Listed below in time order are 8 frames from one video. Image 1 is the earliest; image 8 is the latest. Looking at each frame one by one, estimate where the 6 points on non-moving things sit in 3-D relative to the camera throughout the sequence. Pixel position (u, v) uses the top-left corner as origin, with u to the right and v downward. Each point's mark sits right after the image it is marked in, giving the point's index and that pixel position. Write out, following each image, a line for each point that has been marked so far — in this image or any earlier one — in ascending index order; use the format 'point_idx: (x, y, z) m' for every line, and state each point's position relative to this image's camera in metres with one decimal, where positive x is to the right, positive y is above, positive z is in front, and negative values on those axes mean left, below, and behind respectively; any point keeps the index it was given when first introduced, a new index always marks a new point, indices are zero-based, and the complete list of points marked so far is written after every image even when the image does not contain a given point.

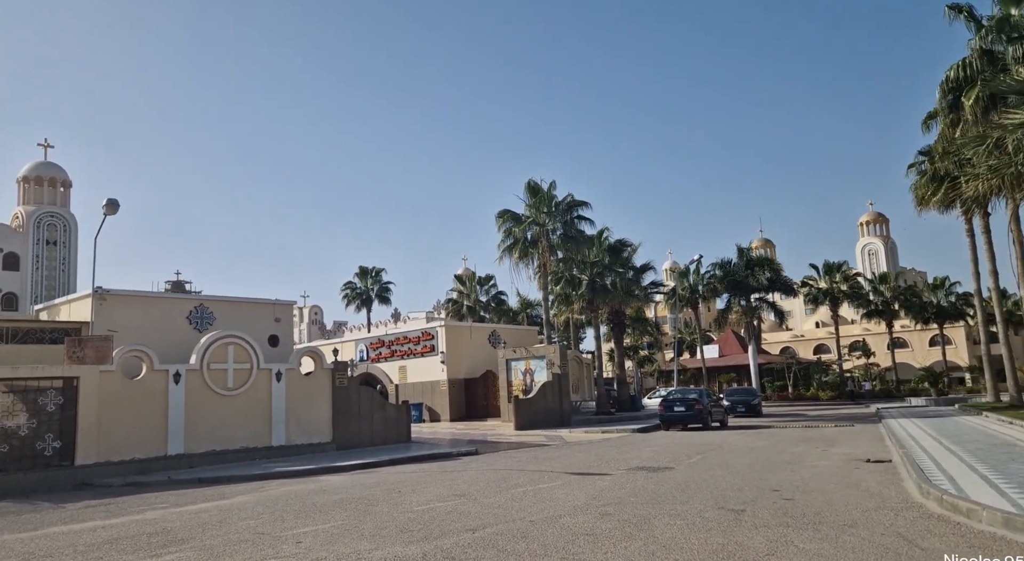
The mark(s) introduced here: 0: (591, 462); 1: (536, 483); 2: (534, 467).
0: (+1.8, -4.0, +16.9) m
1: (+0.4, -3.6, +13.5) m
2: (+0.5, -4.0, +16.3) m
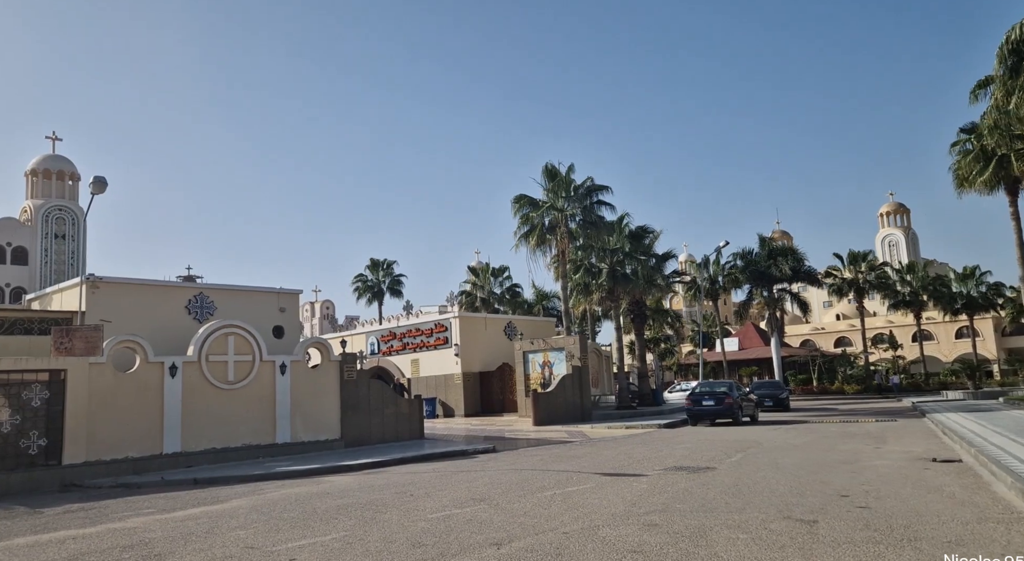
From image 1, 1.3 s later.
0: (+2.2, -3.7, +15.4) m
1: (+0.8, -3.3, +12.0) m
2: (+0.9, -3.7, +14.8) m
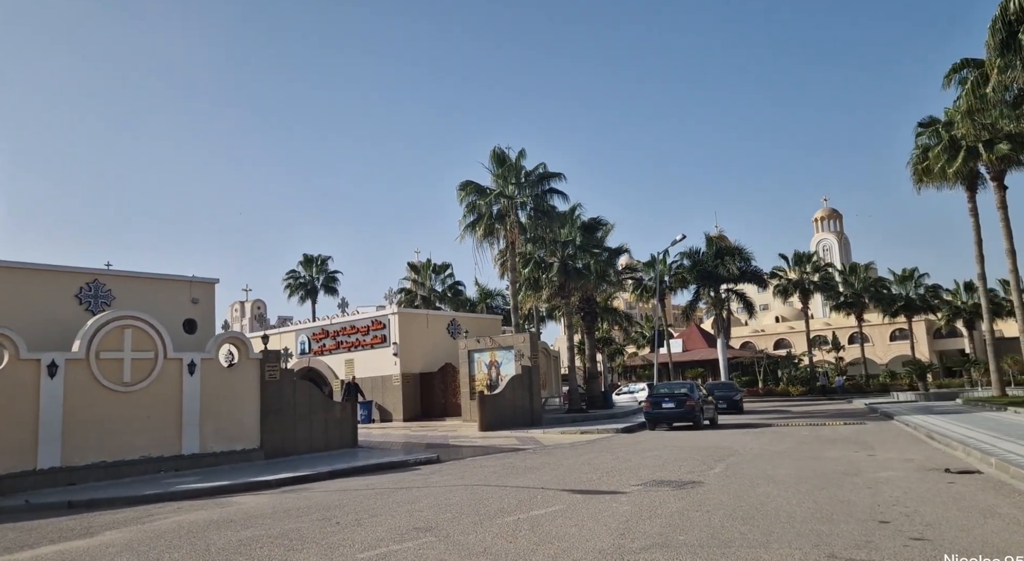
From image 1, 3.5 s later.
0: (+1.3, -3.4, +13.3) m
1: (+0.2, -2.9, +9.8) m
2: (+0.1, -3.4, +12.6) m
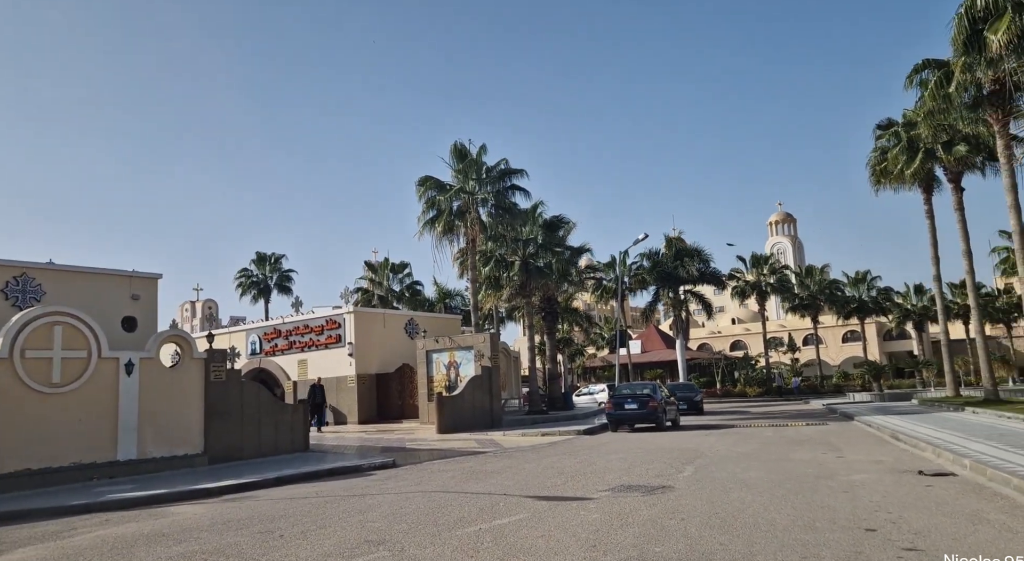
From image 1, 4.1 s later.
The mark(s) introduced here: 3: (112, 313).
0: (+0.7, -3.3, +12.6) m
1: (-0.3, -2.8, +9.1) m
2: (-0.6, -3.3, +11.9) m
3: (-9.7, -0.8, +18.4) m
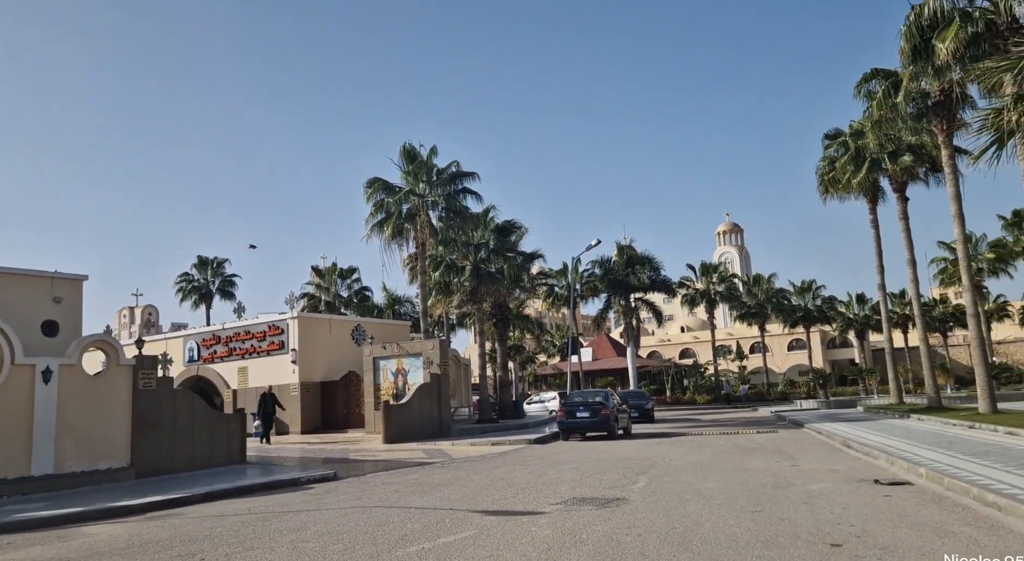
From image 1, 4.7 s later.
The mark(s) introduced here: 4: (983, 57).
0: (-0.2, -3.3, +12.1) m
1: (-0.9, -2.9, +8.5) m
2: (-1.3, -3.3, +11.2) m
3: (-10.8, -0.8, +17.1) m
4: (+10.9, +5.2, +17.7) m
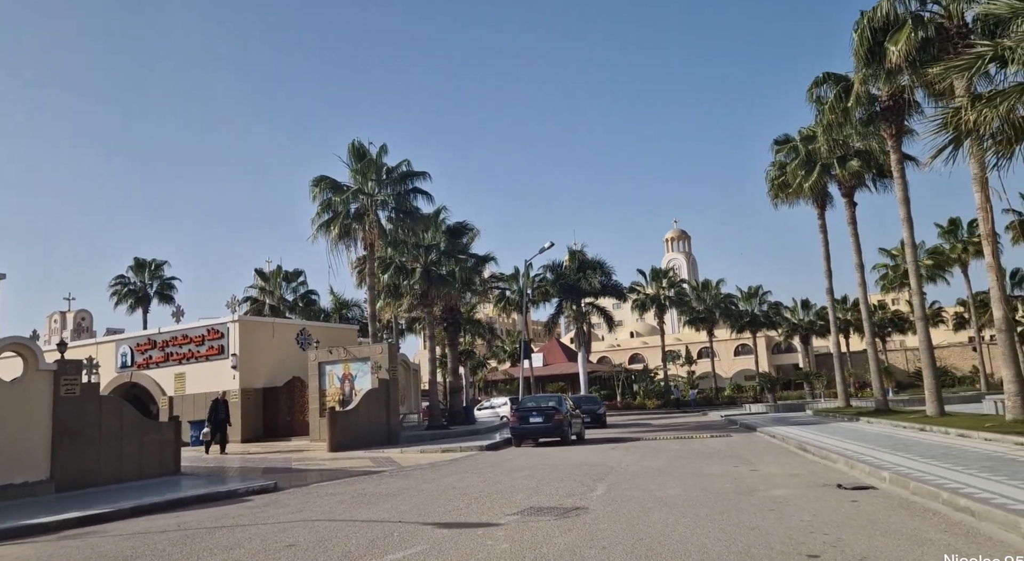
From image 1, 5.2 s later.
0: (-0.9, -3.3, +11.4) m
1: (-1.3, -2.8, +7.8) m
2: (-2.0, -3.3, +10.5) m
3: (-11.8, -0.8, +15.8) m
4: (+9.9, +5.2, +17.8) m
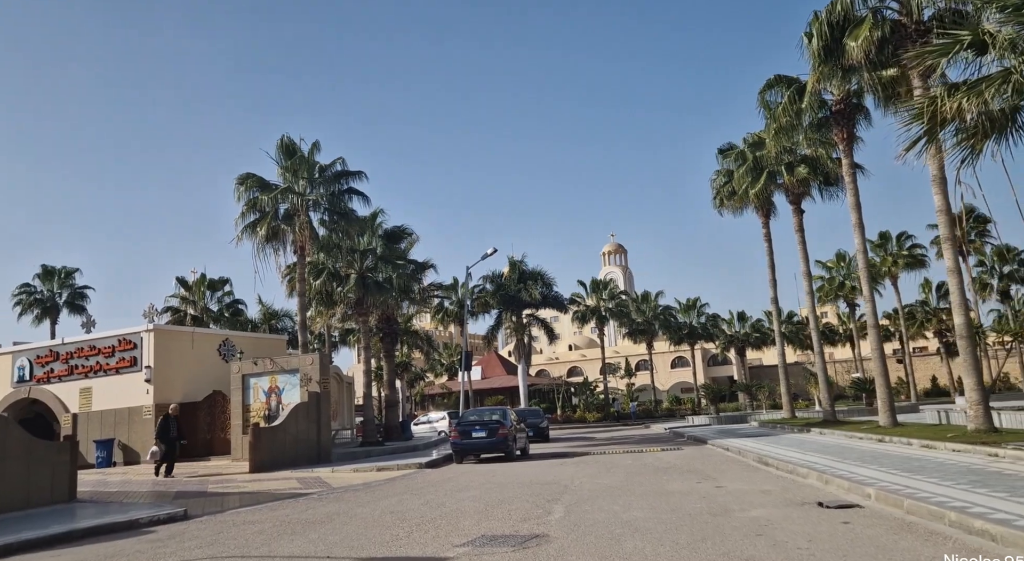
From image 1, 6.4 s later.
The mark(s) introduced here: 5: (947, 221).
0: (-1.6, -3.3, +10.0) m
1: (-1.7, -2.7, +6.3) m
2: (-2.6, -3.2, +9.0) m
3: (-12.9, -0.7, +13.4) m
4: (+8.6, +5.1, +17.4) m
5: (+9.3, +1.3, +16.2) m
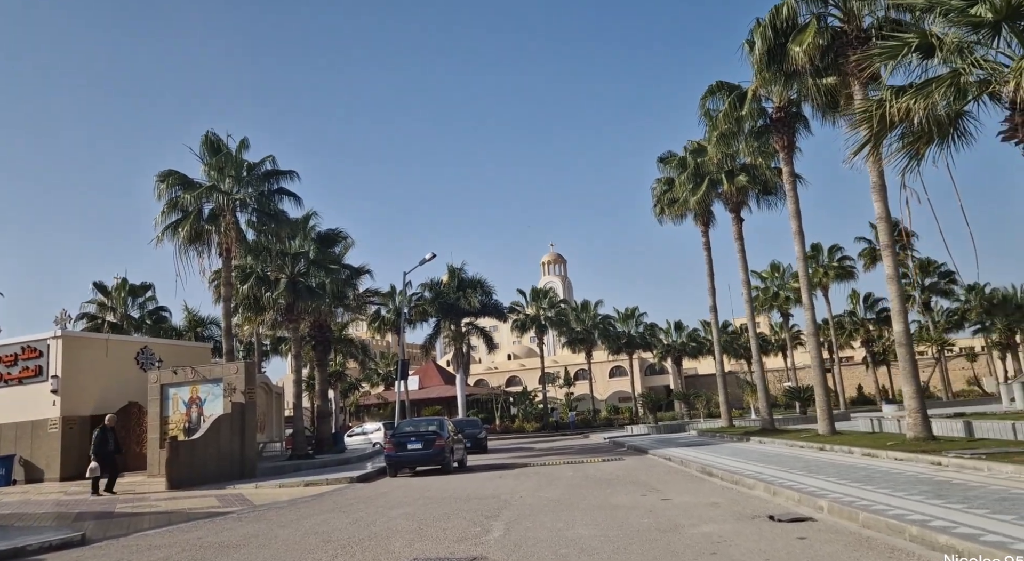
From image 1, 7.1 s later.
0: (-2.4, -3.2, +9.1) m
1: (-2.2, -2.6, +5.4) m
2: (-3.3, -3.1, +8.0) m
3: (-13.9, -0.7, +11.7) m
4: (+7.3, +4.9, +17.4) m
5: (+8.0, +1.1, +16.2) m
